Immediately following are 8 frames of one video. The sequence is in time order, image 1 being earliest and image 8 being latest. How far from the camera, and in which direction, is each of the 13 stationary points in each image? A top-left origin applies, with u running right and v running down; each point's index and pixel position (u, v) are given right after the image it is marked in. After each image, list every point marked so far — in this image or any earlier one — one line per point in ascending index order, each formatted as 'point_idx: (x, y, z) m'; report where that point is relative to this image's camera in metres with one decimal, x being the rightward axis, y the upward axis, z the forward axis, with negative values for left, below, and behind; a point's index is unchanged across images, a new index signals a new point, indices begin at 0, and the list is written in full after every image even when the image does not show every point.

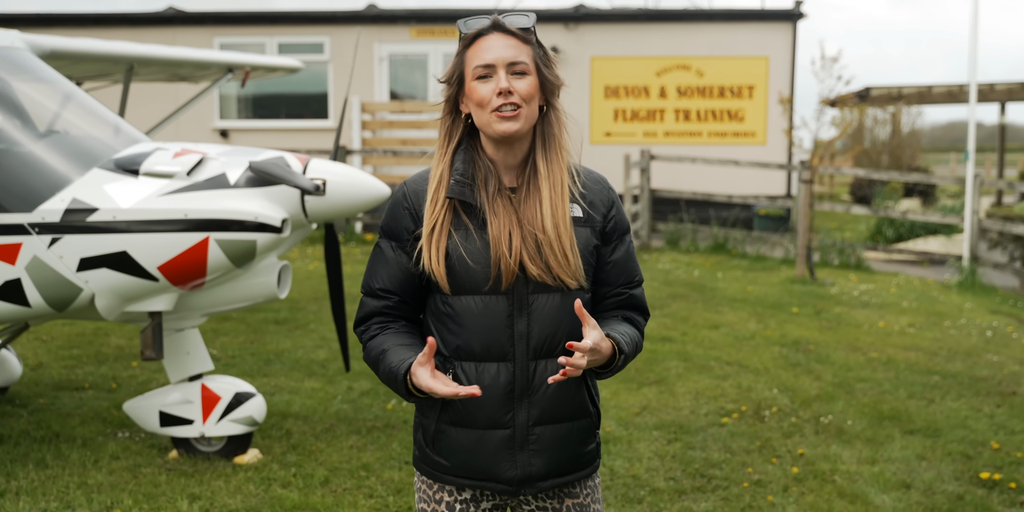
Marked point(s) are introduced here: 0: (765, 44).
0: (+2.8, +2.3, +12.8) m
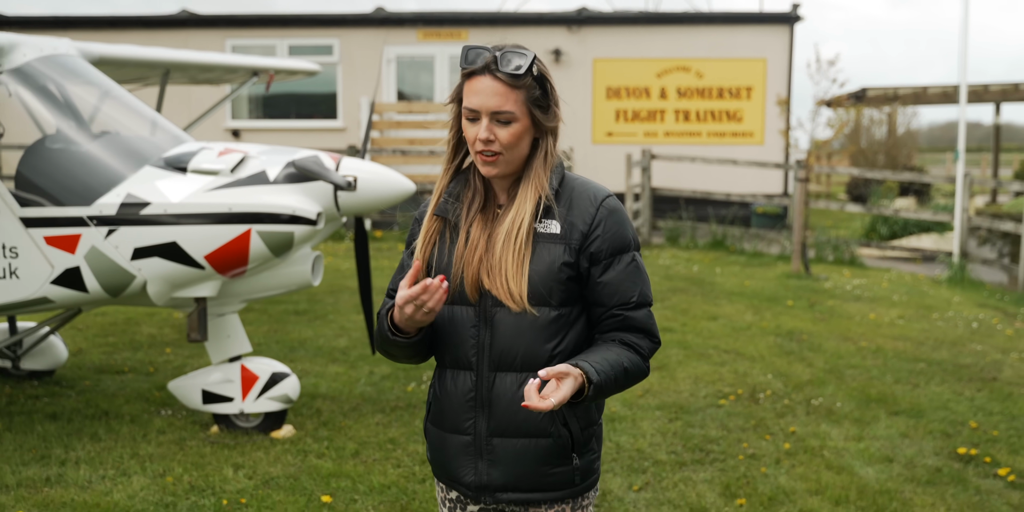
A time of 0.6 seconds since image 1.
0: (+2.8, +2.4, +13.2) m
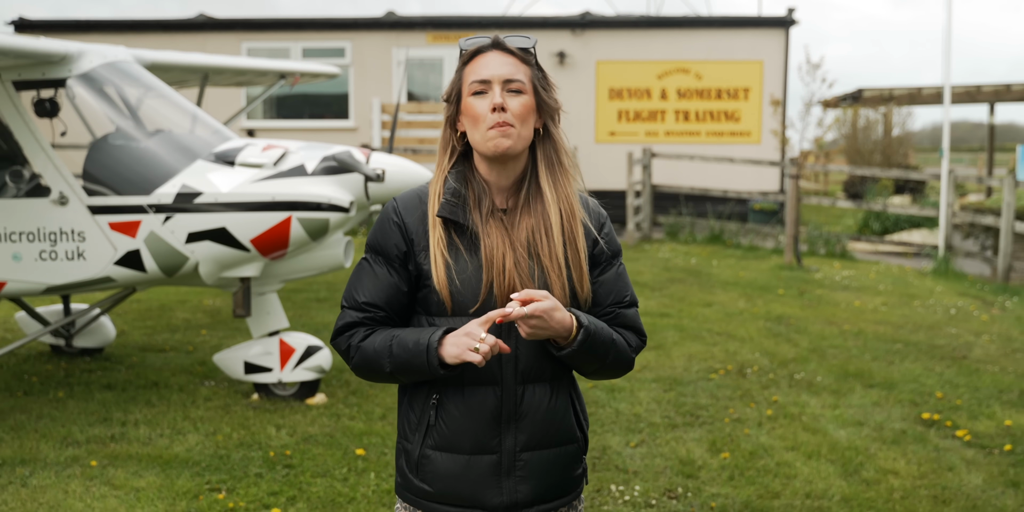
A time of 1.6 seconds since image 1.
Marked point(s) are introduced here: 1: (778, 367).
0: (+2.9, +2.4, +13.7) m
1: (+1.4, -0.6, +6.0) m
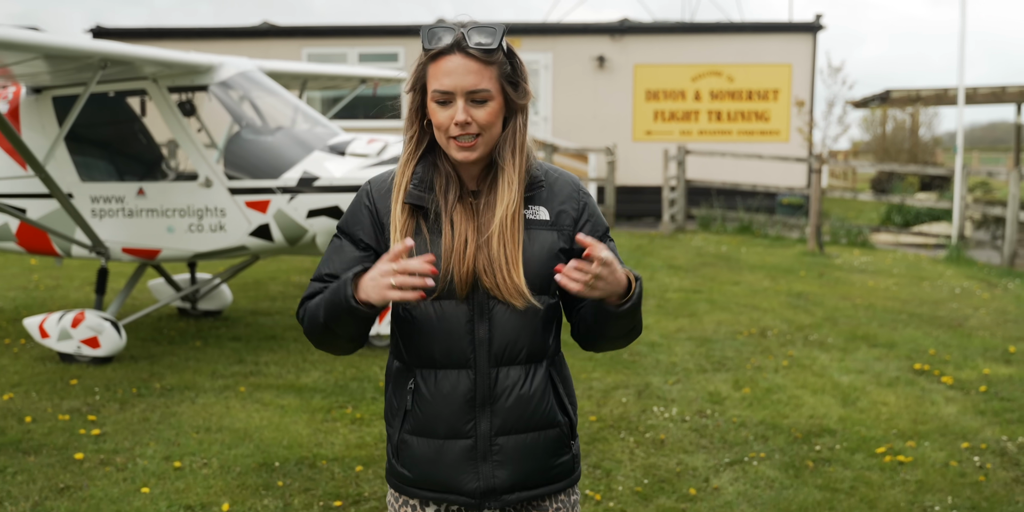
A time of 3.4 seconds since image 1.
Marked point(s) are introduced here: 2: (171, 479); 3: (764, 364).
0: (+3.5, +2.5, +14.6) m
1: (+1.7, -0.4, +6.9) m
2: (-1.1, -0.7, +3.9) m
3: (+1.3, -0.6, +5.9) m
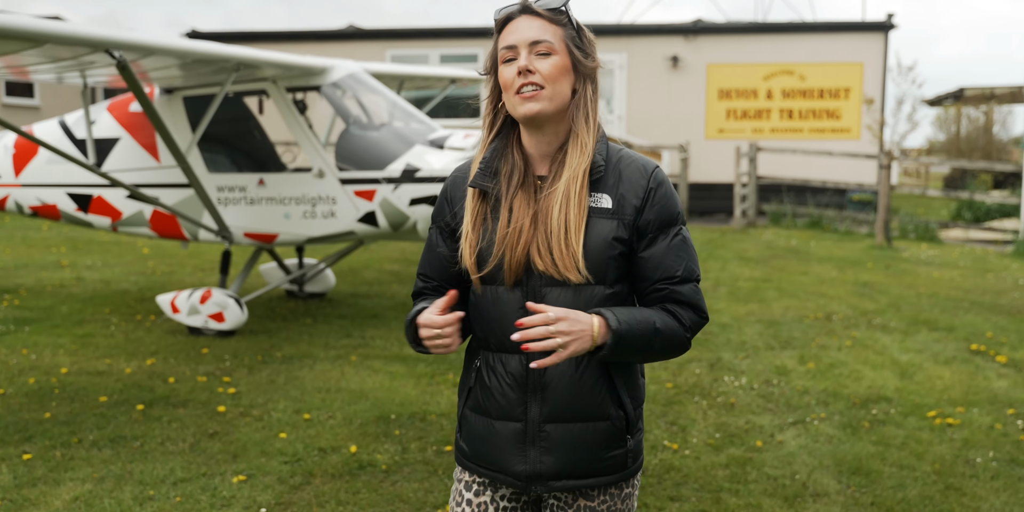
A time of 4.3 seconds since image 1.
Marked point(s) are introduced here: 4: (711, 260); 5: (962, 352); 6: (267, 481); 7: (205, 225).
0: (+4.4, +2.6, +14.9) m
1: (+2.2, -0.4, +7.4) m
2: (-0.8, -0.7, +4.5) m
3: (+1.7, -0.5, +6.4) m
4: (+1.7, 0.0, +10.1) m
5: (+2.4, -0.5, +6.4) m
6: (-0.8, -0.7, +3.9) m
7: (-1.7, +0.2, +6.4) m
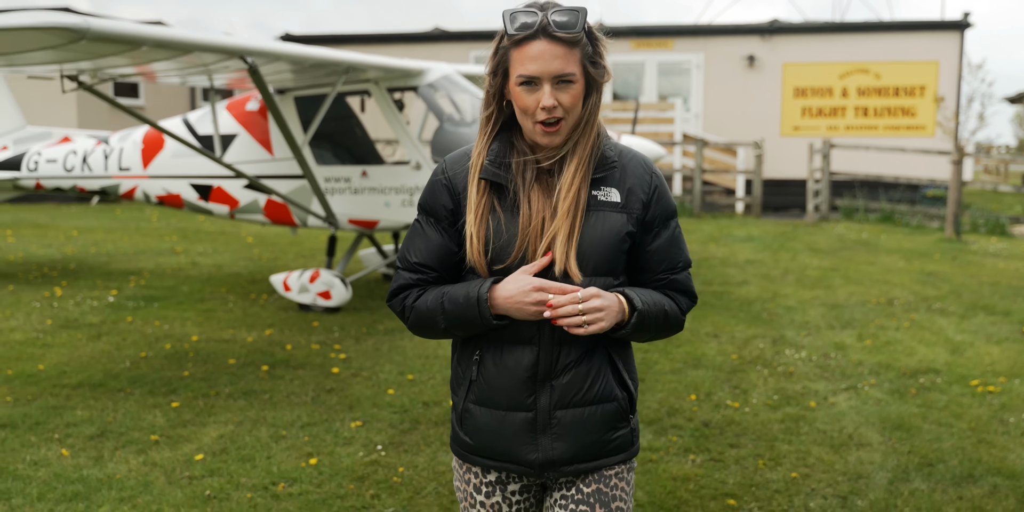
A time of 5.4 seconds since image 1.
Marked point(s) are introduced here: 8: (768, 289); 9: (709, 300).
0: (+5.5, +2.7, +15.2) m
1: (+2.7, -0.3, +7.8) m
2: (-0.5, -0.6, +5.1) m
3: (+2.2, -0.4, +6.9) m
4: (+2.4, 0.0, +10.5) m
5: (+2.9, -0.4, +6.8) m
6: (-0.5, -0.7, +4.5) m
7: (-1.2, +0.3, +7.1) m
8: (+1.8, -0.2, +8.1) m
9: (+1.3, -0.3, +7.6) m
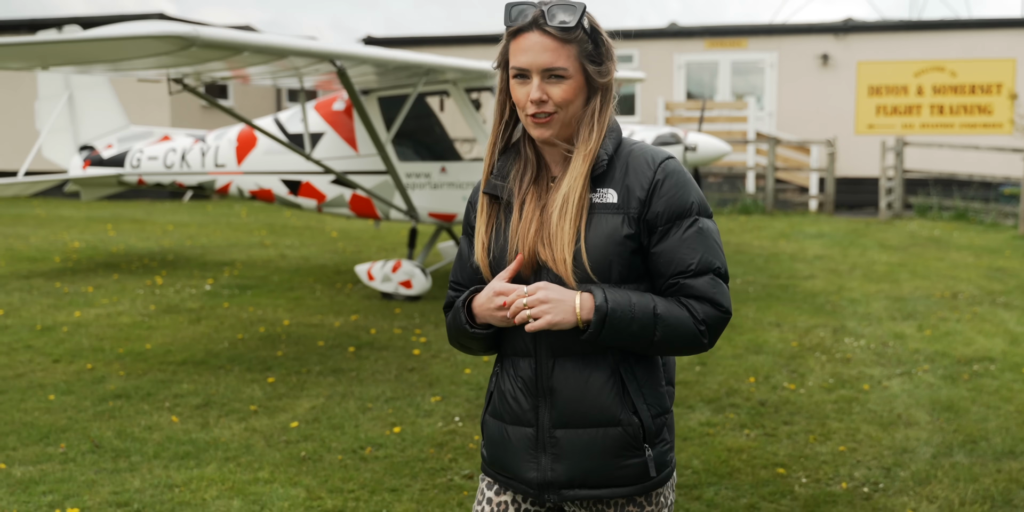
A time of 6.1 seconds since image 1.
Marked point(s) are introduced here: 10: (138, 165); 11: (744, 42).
0: (+6.5, +2.7, +15.1) m
1: (+3.2, -0.3, +7.9) m
2: (-0.1, -0.5, +5.5) m
3: (+2.6, -0.4, +7.0) m
4: (+3.1, +0.1, +10.7) m
5: (+3.3, -0.4, +6.9) m
6: (-0.2, -0.6, +4.9) m
7: (-0.7, +0.3, +7.5) m
8: (+2.3, -0.2, +8.4) m
9: (+1.8, -0.2, +7.8) m
10: (-2.7, +0.7, +8.5) m
11: (+3.2, +2.9, +16.0) m
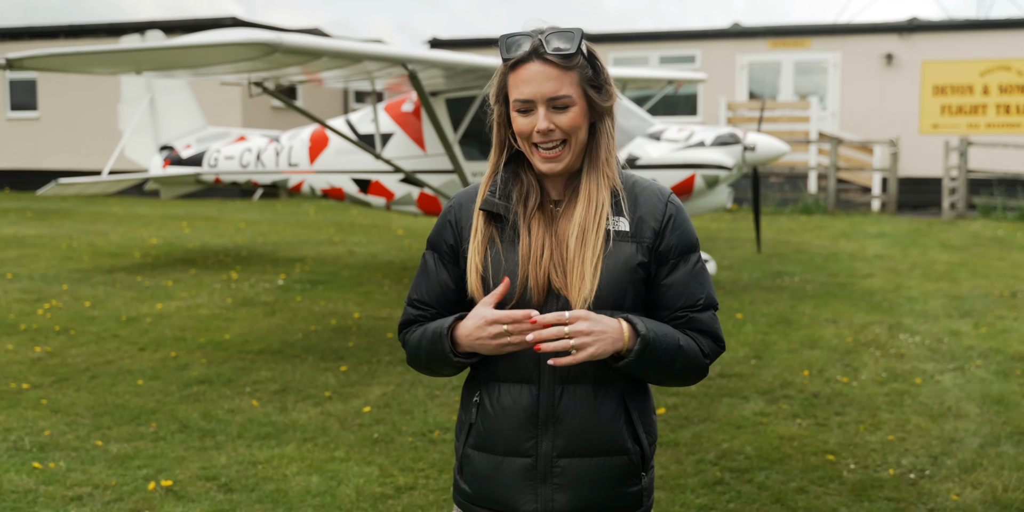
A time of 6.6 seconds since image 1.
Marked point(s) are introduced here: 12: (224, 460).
0: (+7.3, +2.7, +15.0) m
1: (+3.6, -0.3, +8.0) m
2: (+0.2, -0.5, +5.7) m
3: (+3.0, -0.4, +7.1) m
4: (+3.7, +0.1, +10.7) m
5: (+3.7, -0.4, +6.9) m
6: (0.0, -0.6, +5.1) m
7: (-0.3, +0.3, +7.8) m
8: (+2.8, -0.2, +8.4) m
9: (+2.2, -0.2, +8.0) m
10: (-2.3, +0.7, +8.9) m
11: (+4.0, +2.9, +16.0) m
12: (-1.0, -0.7, +4.1) m
